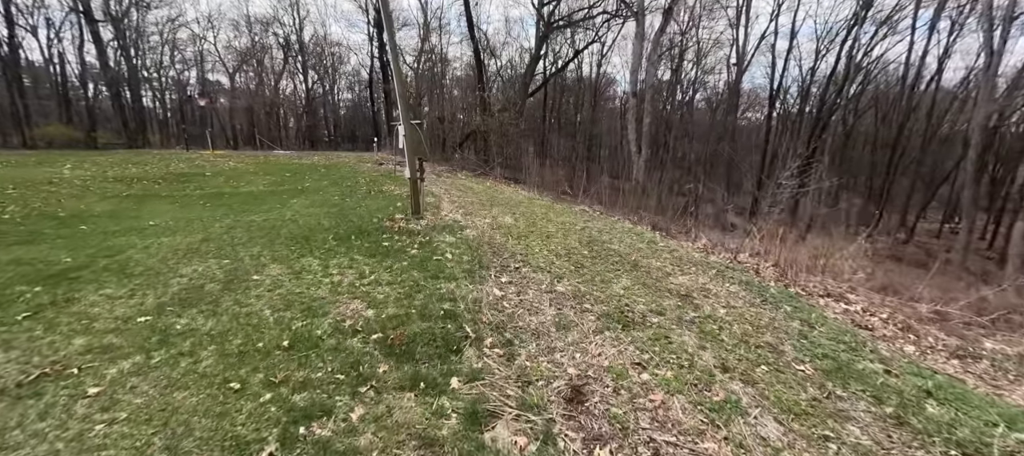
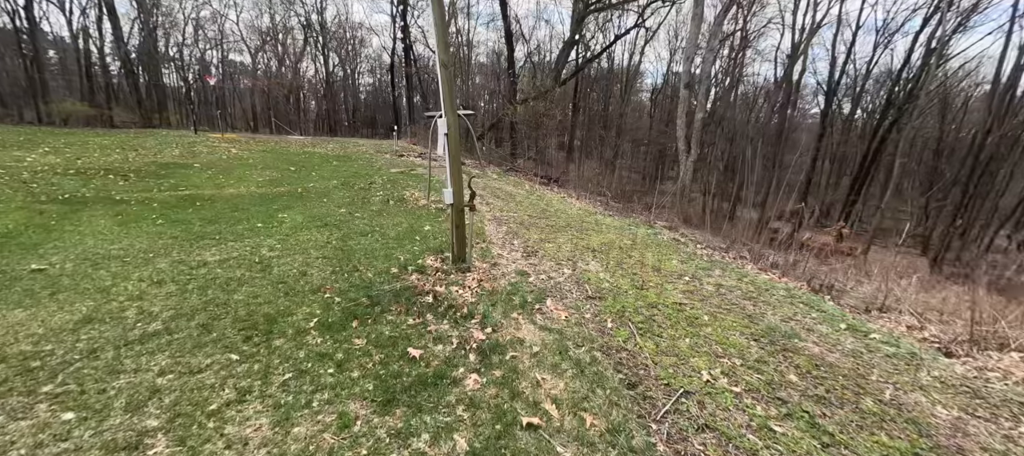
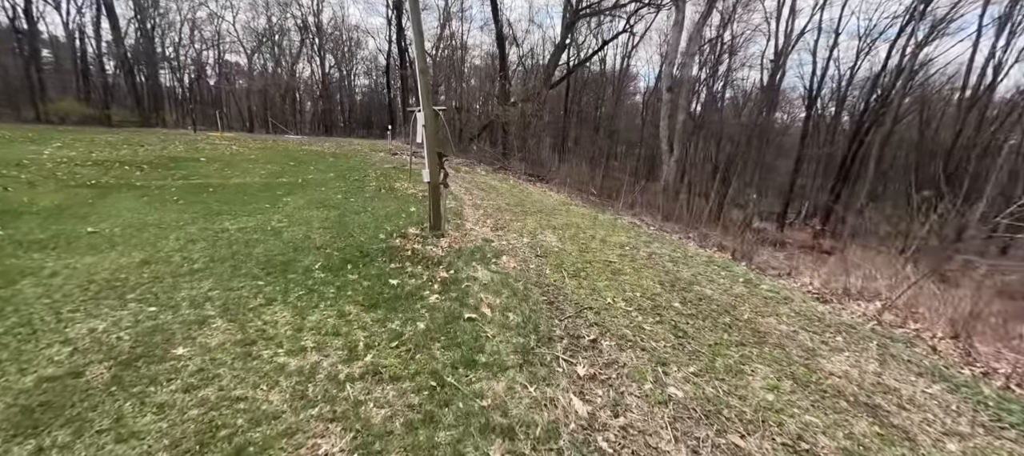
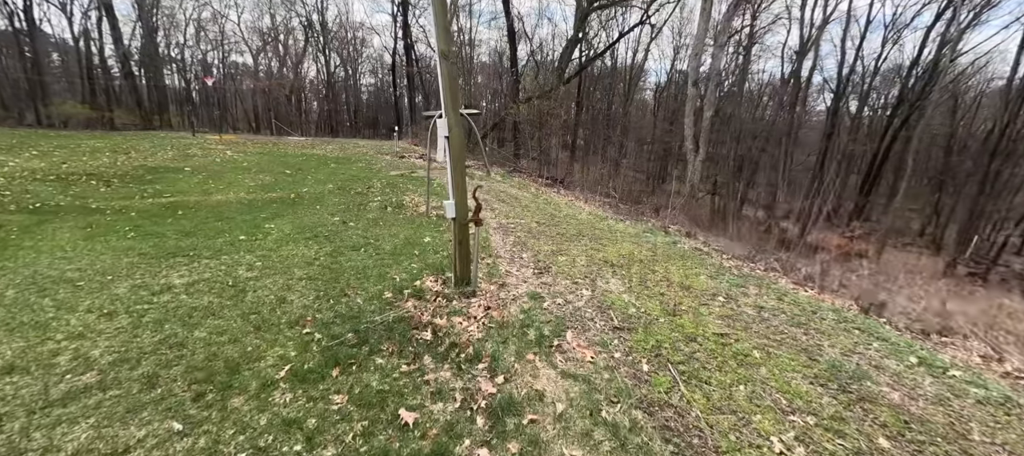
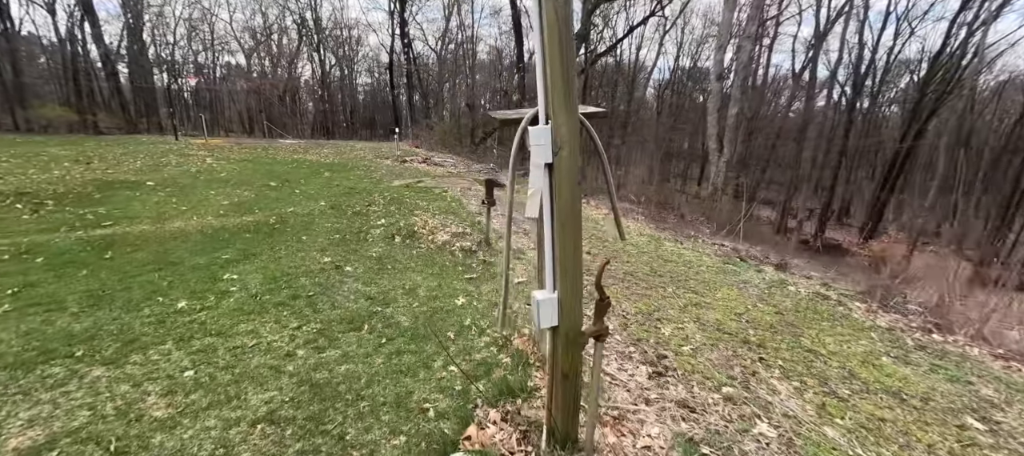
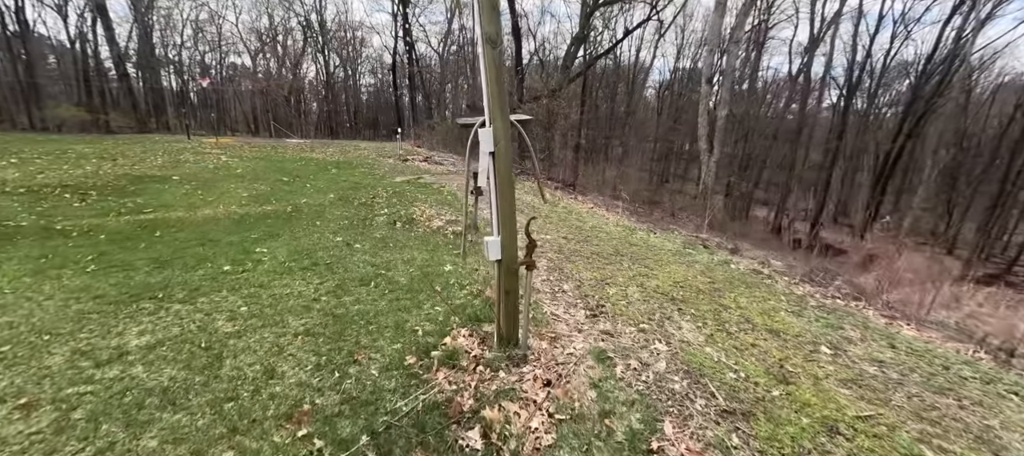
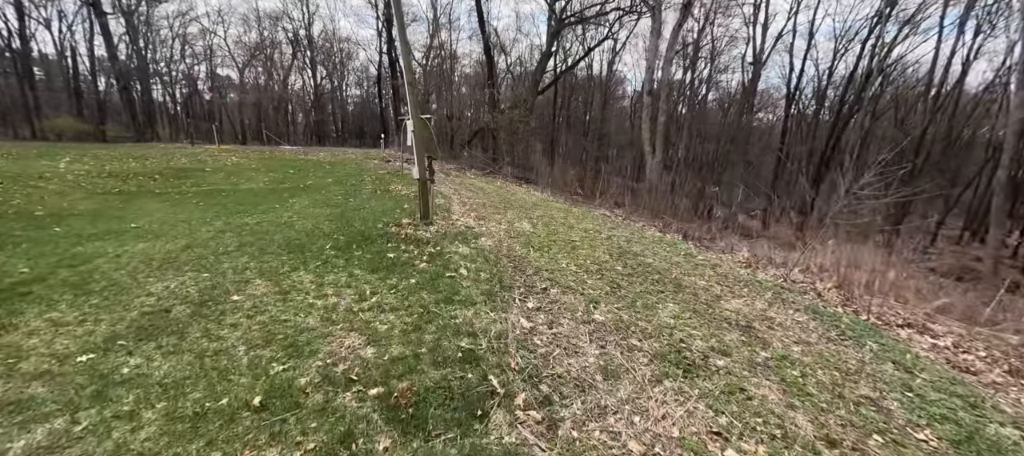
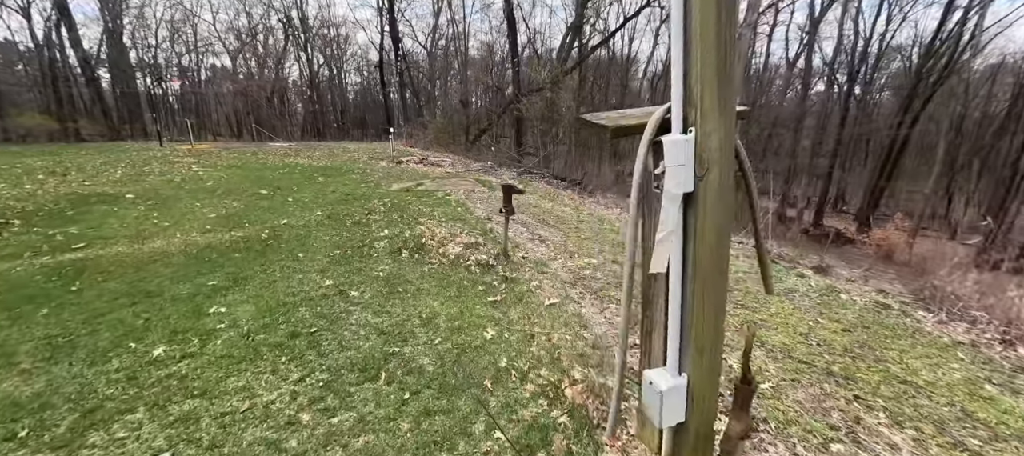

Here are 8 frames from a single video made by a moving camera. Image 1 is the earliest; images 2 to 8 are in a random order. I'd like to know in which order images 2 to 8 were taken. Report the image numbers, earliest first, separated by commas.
7, 3, 2, 4, 6, 5, 8
